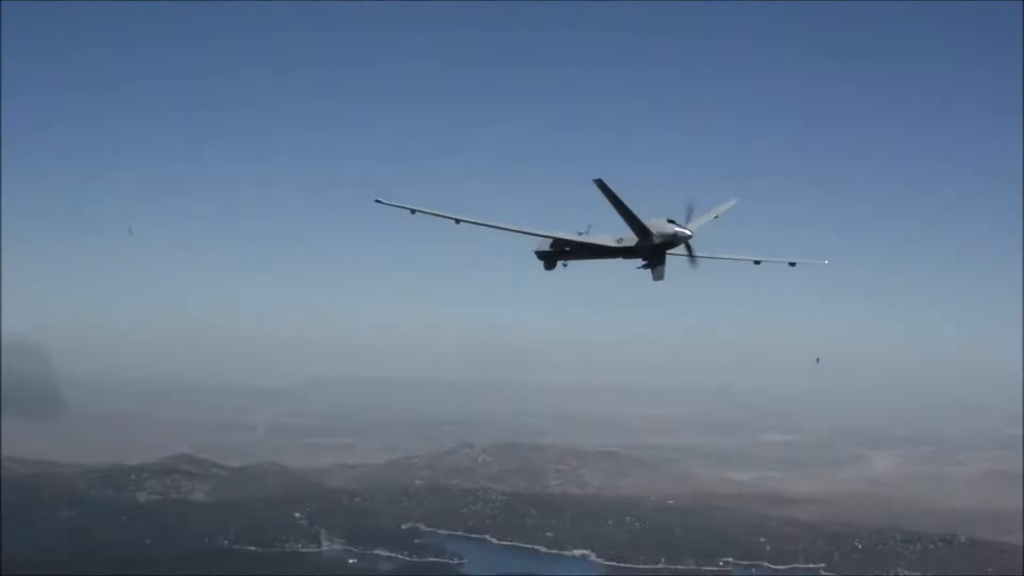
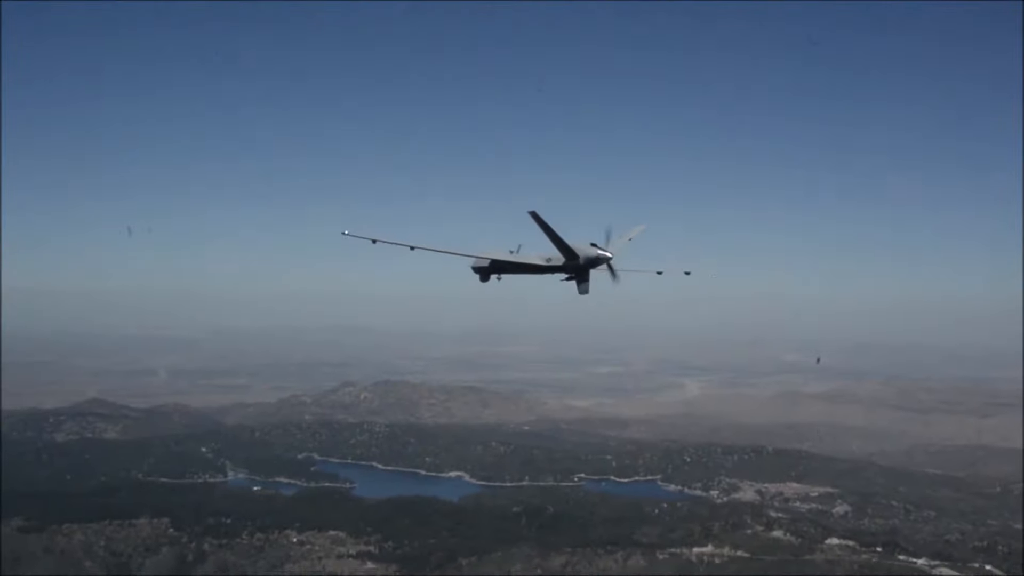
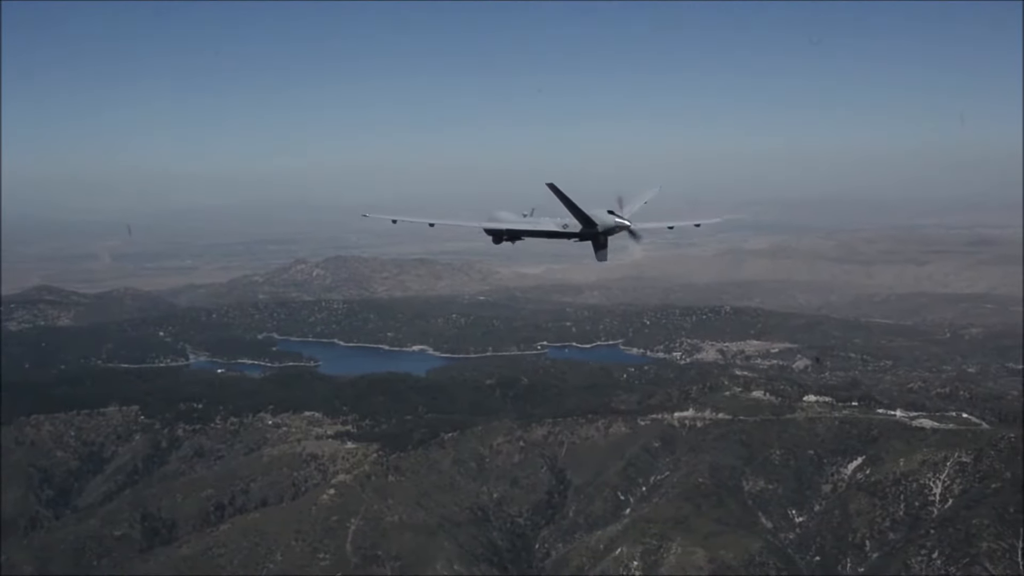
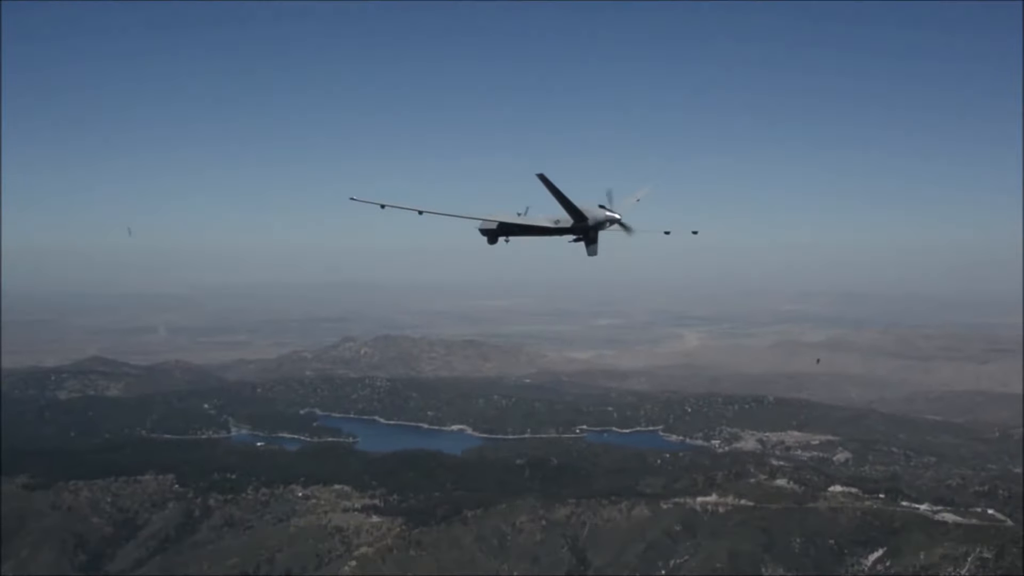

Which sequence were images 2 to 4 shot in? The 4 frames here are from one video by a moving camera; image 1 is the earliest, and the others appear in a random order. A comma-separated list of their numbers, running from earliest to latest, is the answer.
2, 4, 3
